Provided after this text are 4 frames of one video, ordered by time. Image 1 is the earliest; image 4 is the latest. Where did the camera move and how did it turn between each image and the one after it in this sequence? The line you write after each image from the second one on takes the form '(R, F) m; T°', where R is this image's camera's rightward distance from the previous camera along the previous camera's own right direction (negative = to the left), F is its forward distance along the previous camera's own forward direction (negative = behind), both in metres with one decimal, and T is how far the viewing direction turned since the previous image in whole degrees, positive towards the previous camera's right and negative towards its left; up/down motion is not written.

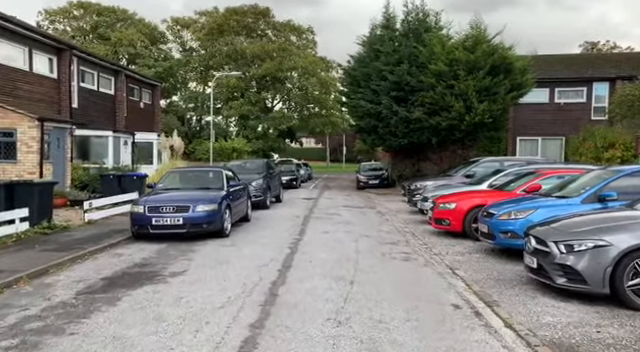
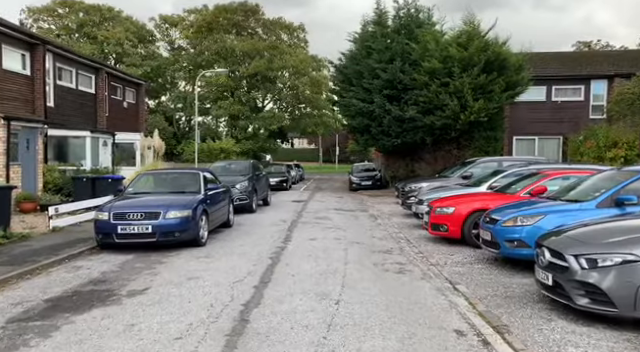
(+0.2, +0.9) m; +1°
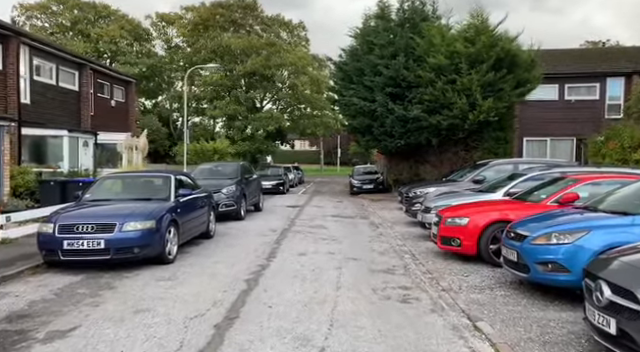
(+0.2, +1.5) m; 0°
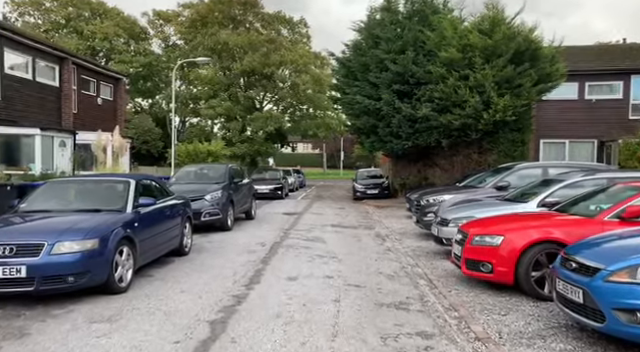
(+0.1, +1.7) m; 0°
